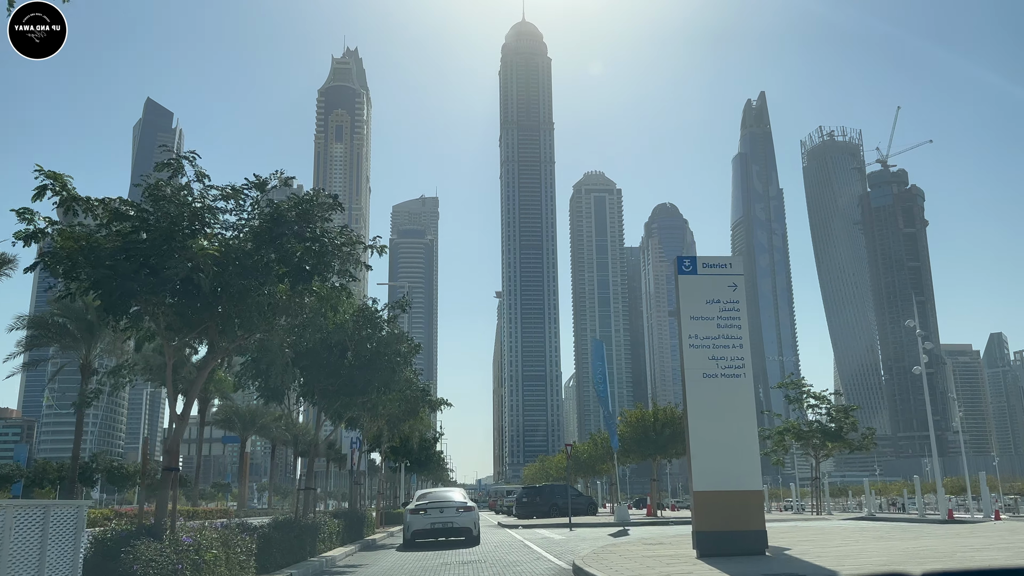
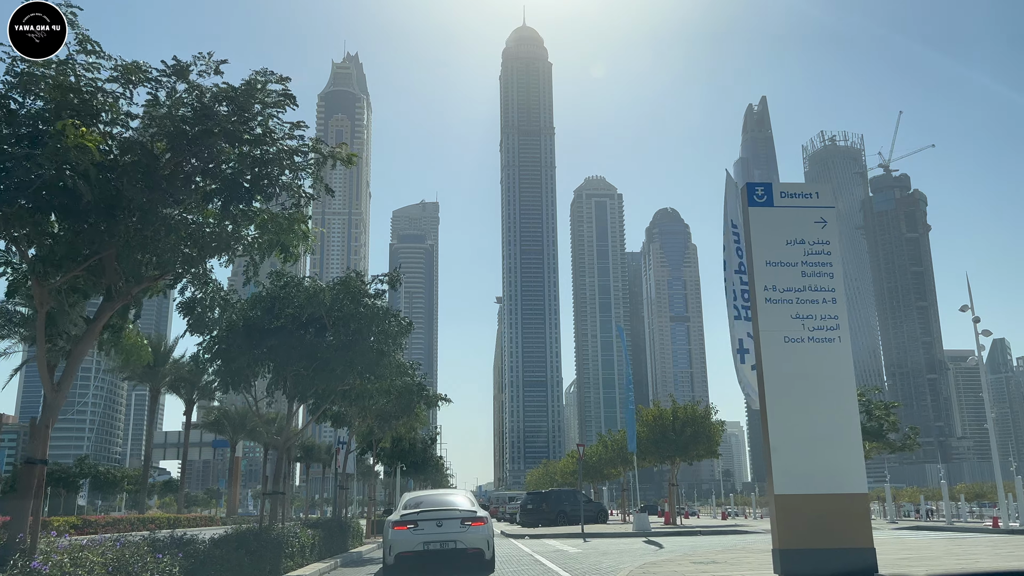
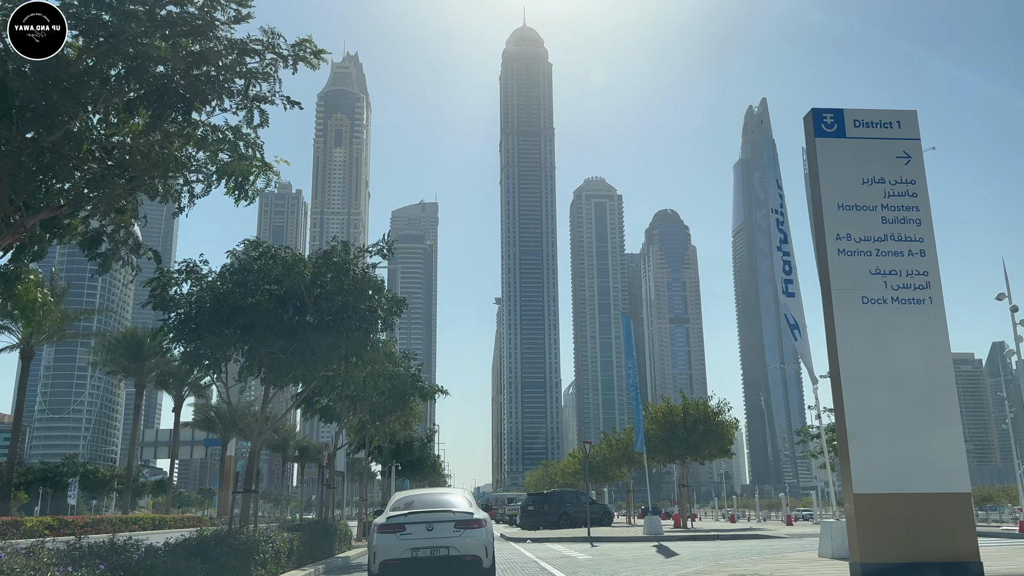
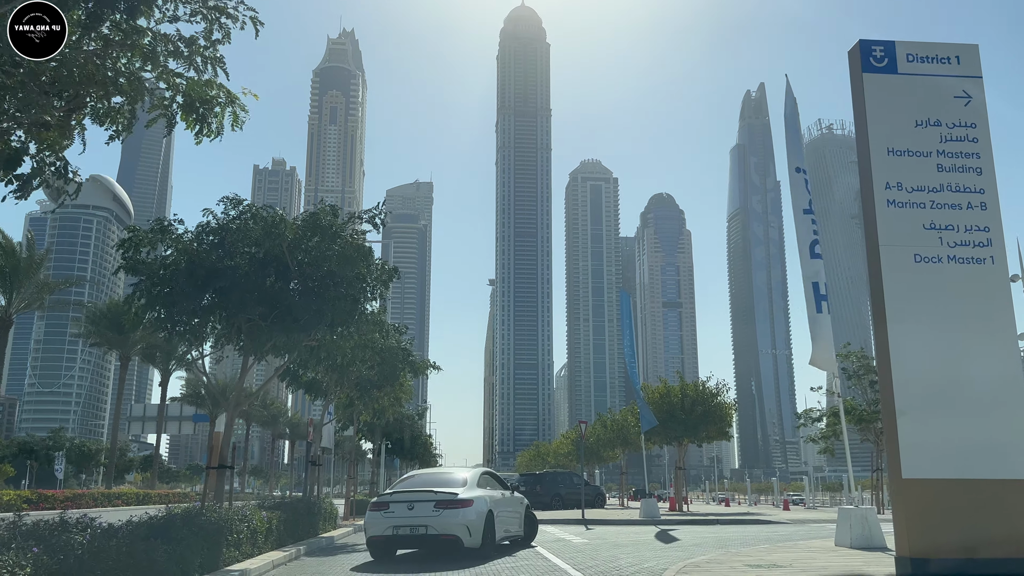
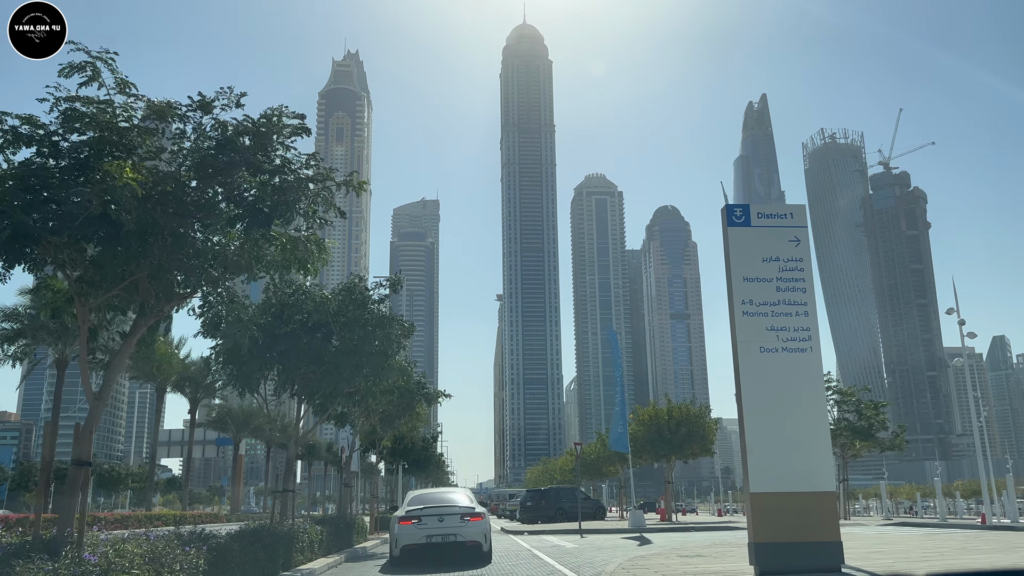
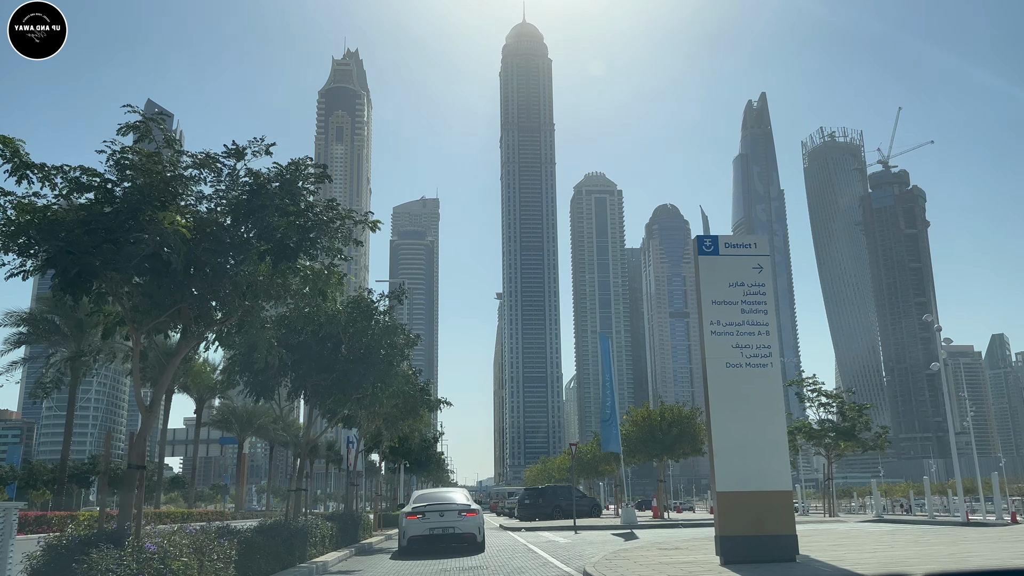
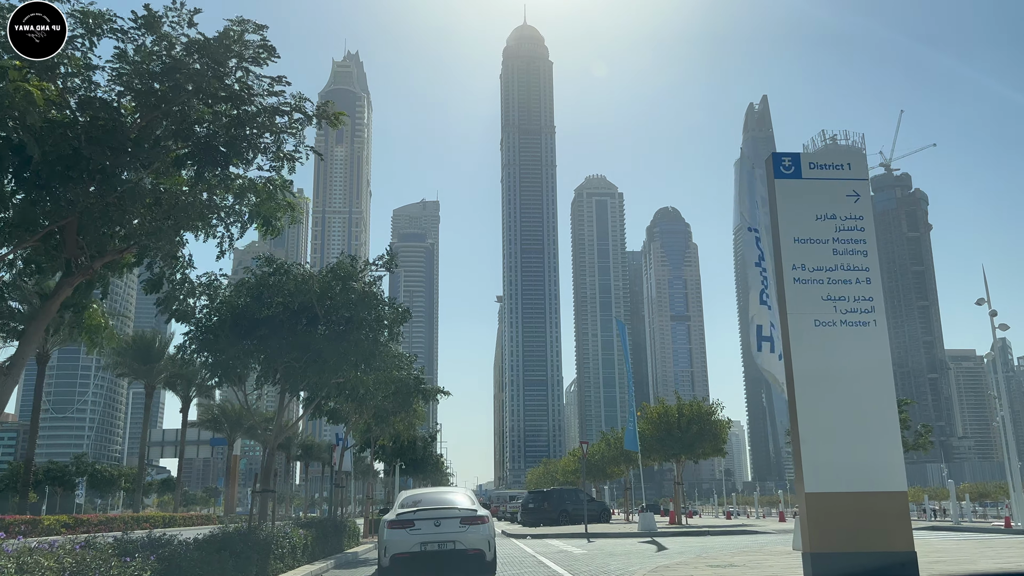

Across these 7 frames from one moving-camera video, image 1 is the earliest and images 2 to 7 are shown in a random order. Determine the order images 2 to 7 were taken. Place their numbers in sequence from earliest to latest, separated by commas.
6, 5, 2, 7, 3, 4
